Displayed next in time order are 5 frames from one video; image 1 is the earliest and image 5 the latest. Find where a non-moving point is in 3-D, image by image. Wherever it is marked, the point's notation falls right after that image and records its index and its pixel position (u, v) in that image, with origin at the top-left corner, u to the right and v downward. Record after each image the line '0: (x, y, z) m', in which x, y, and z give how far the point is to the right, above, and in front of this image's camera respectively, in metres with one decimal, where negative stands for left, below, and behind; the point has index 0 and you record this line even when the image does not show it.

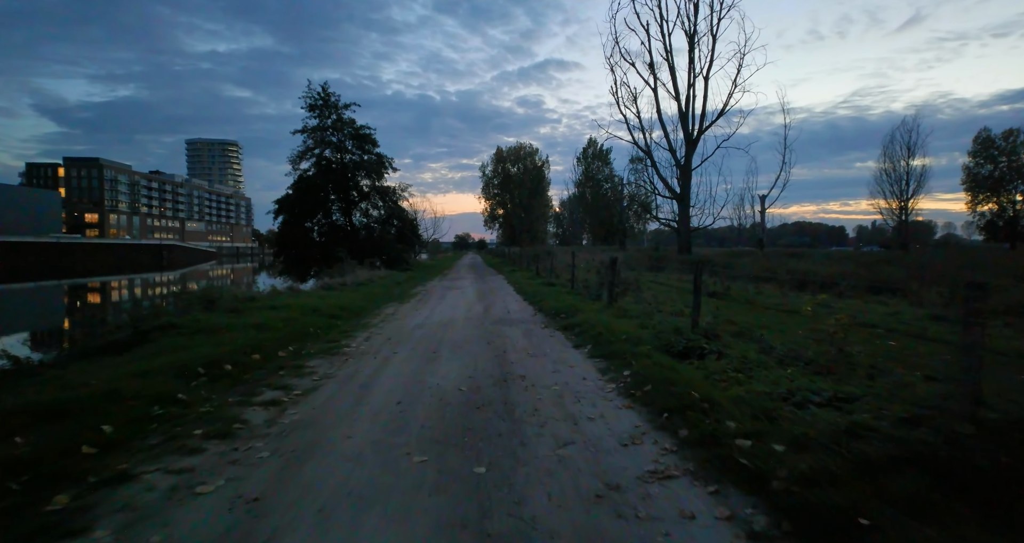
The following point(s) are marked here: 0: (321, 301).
0: (-6.0, -1.0, +15.5) m
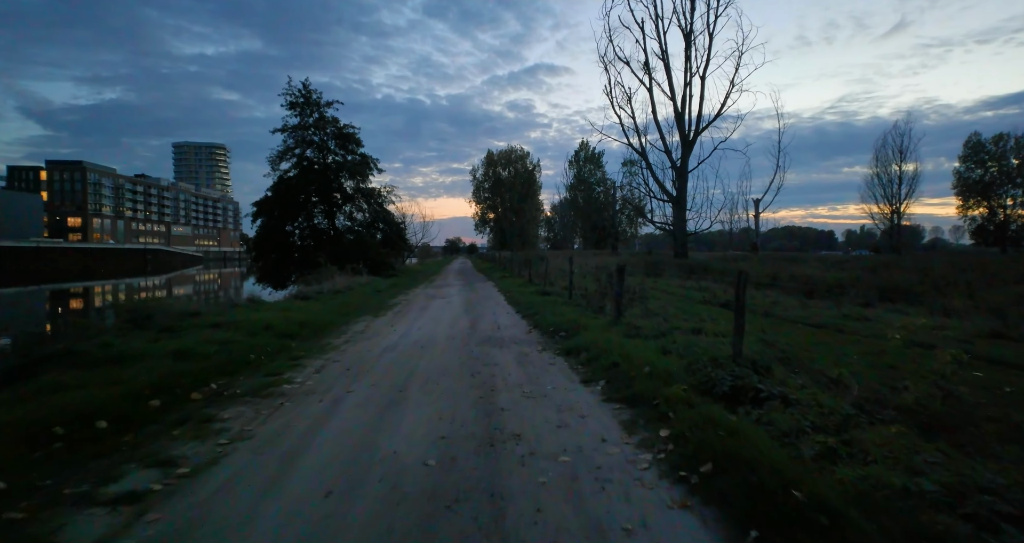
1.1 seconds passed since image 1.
0: (-6.3, -1.2, +13.4) m
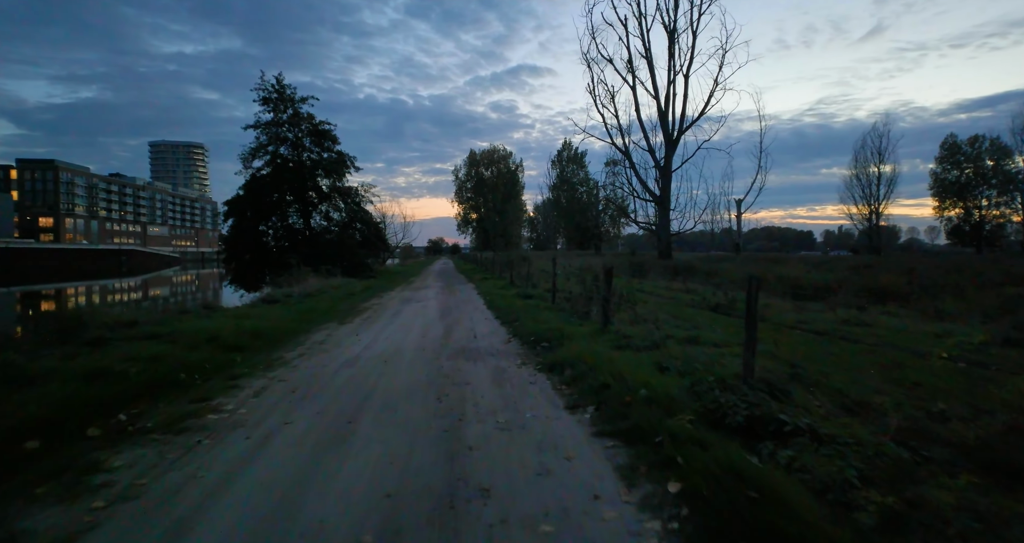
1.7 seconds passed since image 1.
0: (-6.8, -1.3, +12.0) m
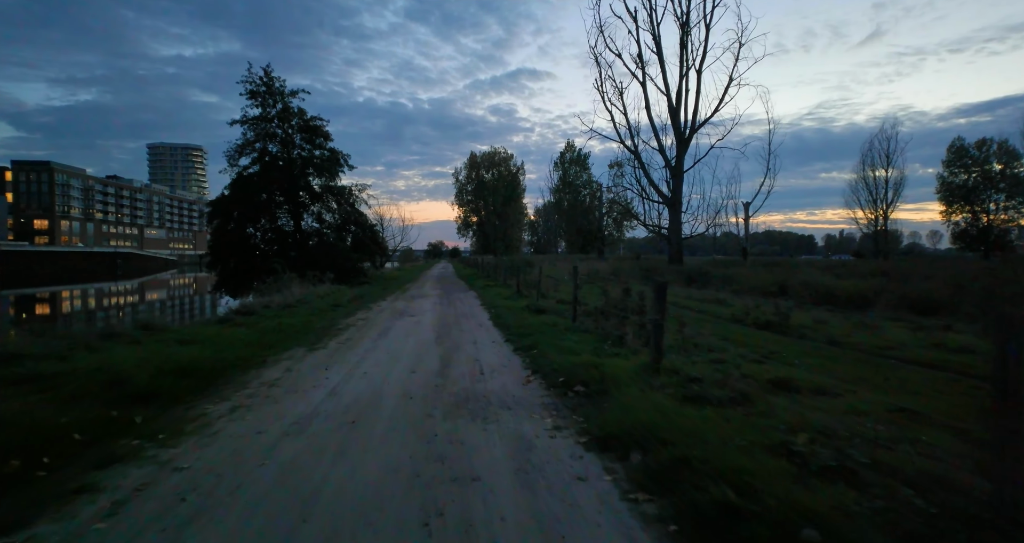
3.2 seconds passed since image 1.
0: (-6.5, -1.6, +9.2) m
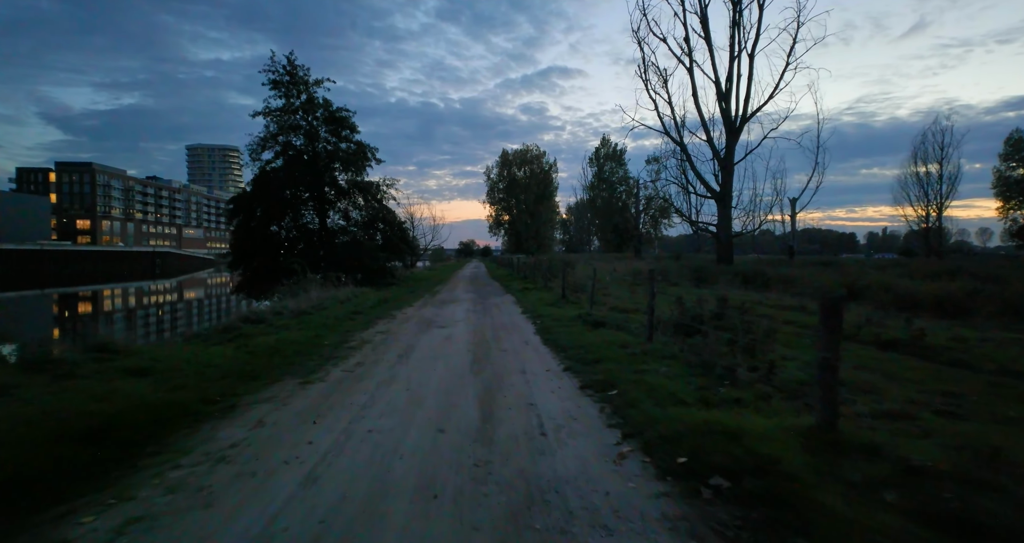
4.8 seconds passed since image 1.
0: (-5.6, -1.7, +6.6) m
